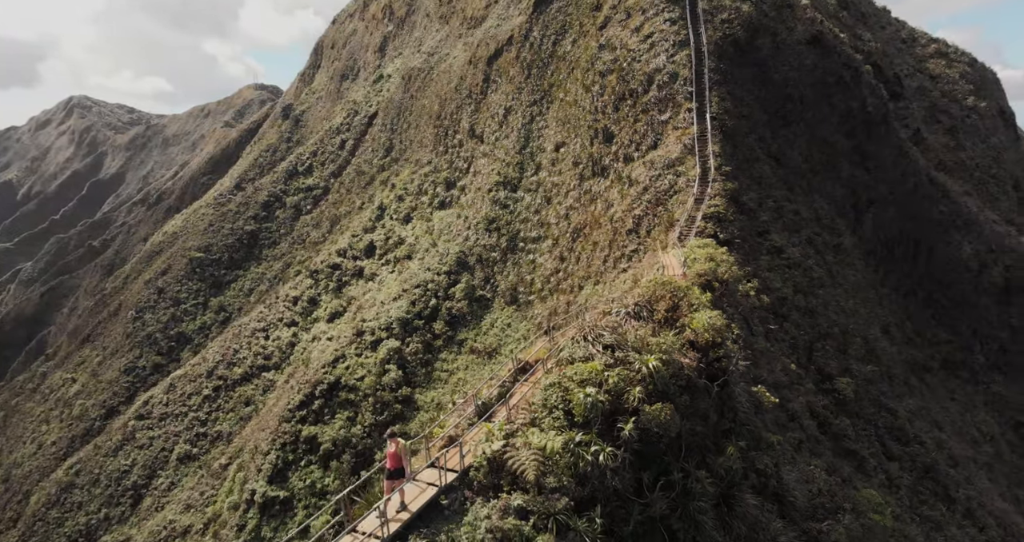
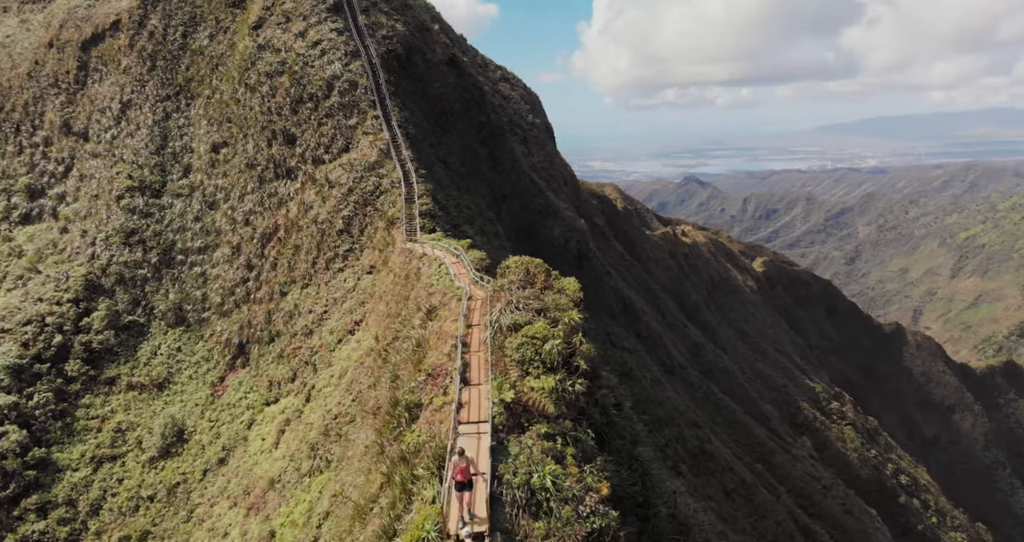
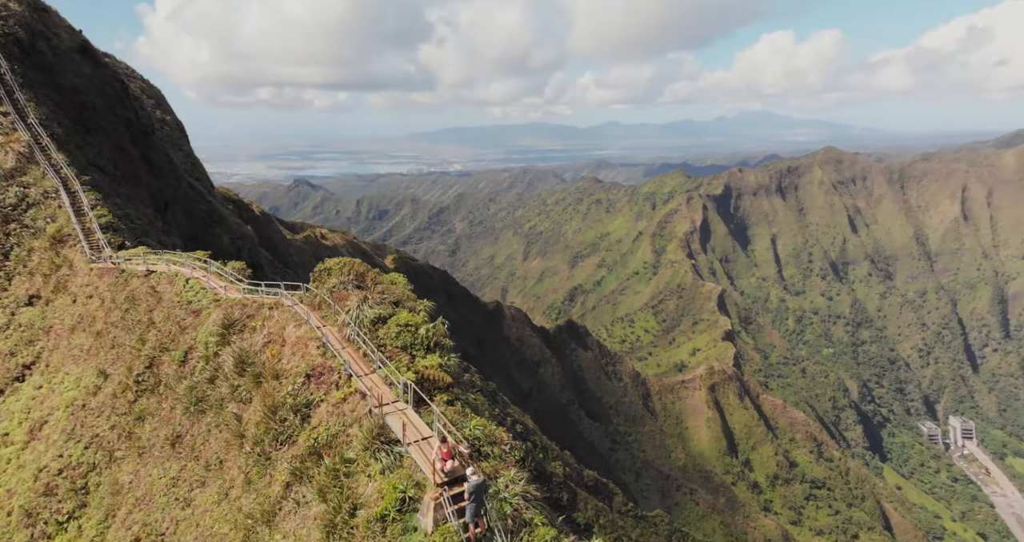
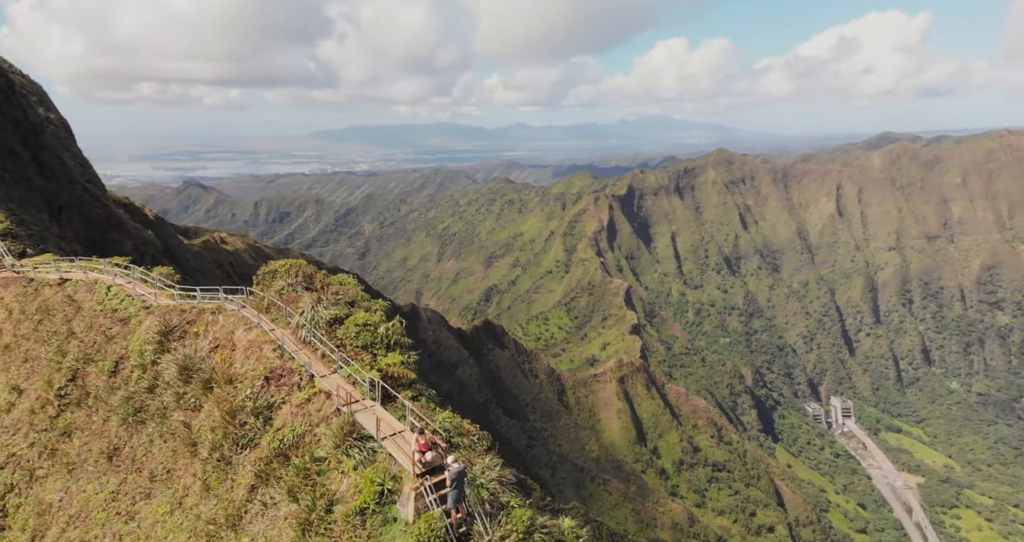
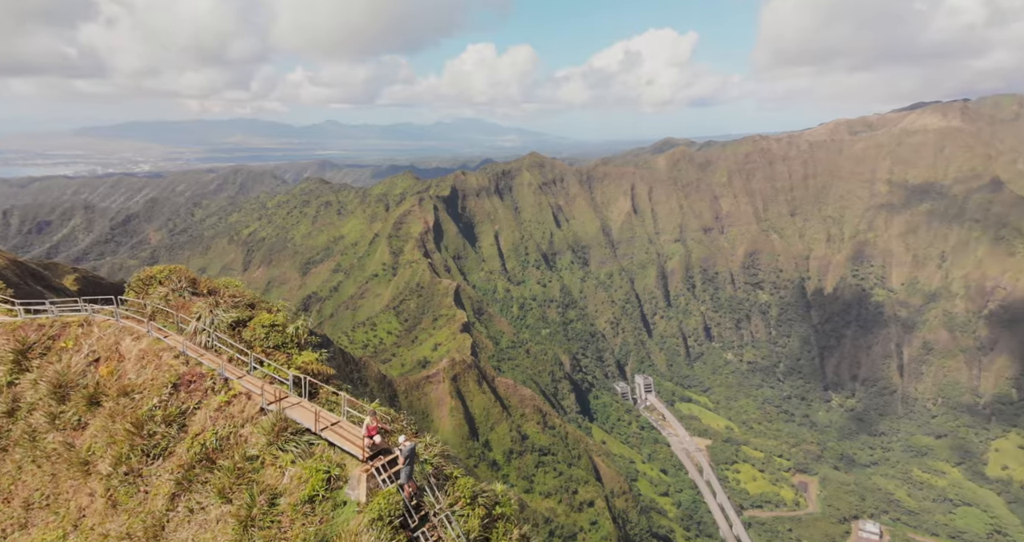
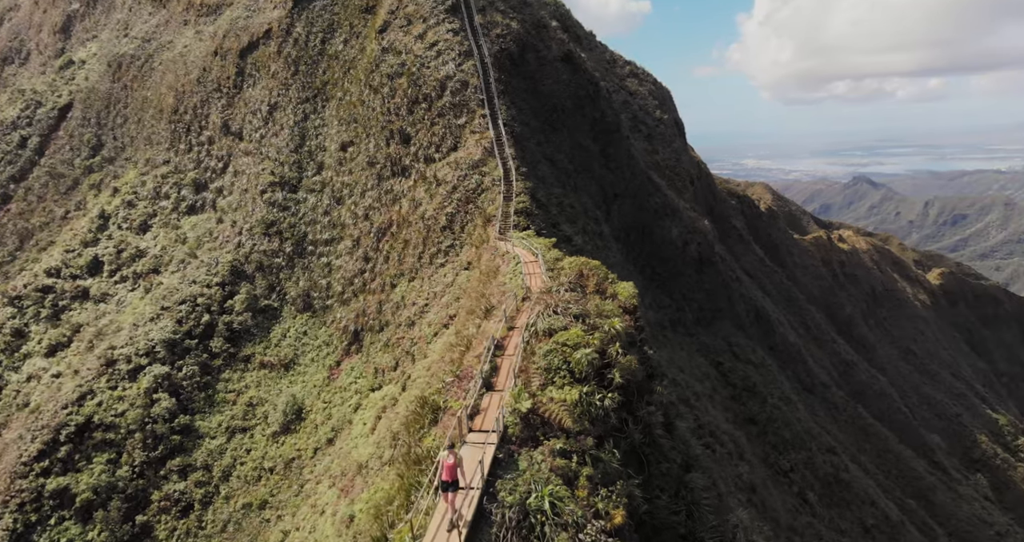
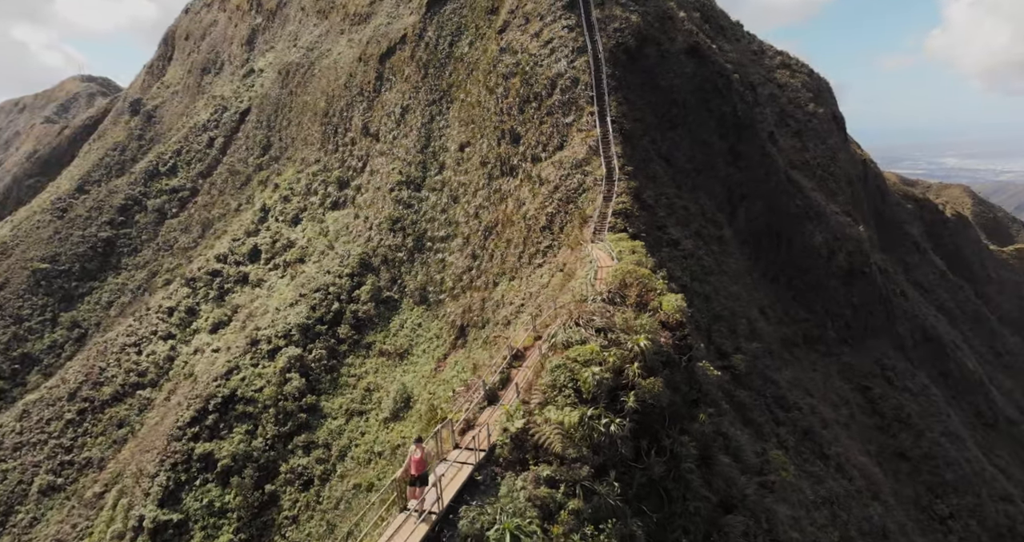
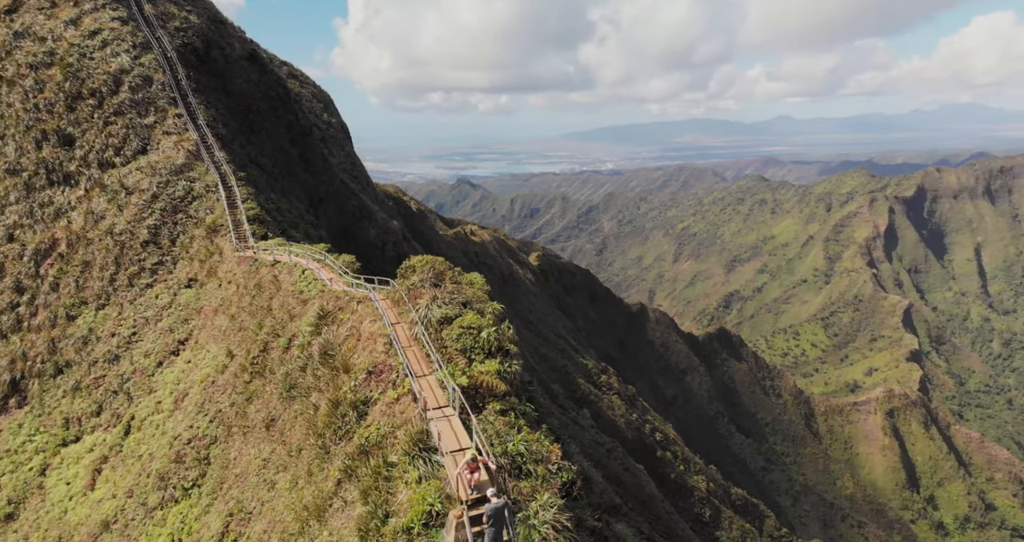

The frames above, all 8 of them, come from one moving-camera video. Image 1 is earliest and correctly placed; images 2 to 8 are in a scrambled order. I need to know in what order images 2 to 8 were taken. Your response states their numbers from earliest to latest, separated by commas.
7, 6, 2, 8, 3, 4, 5
